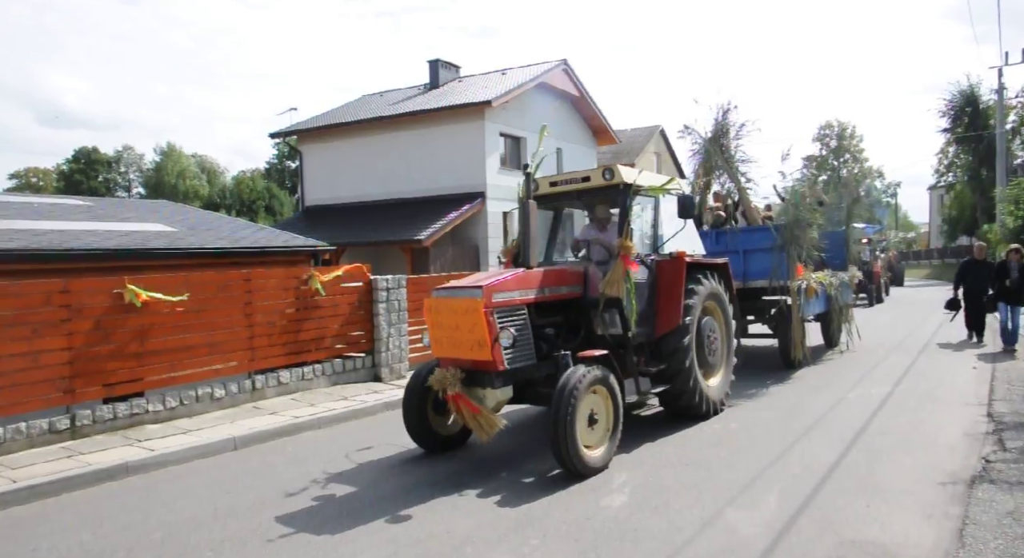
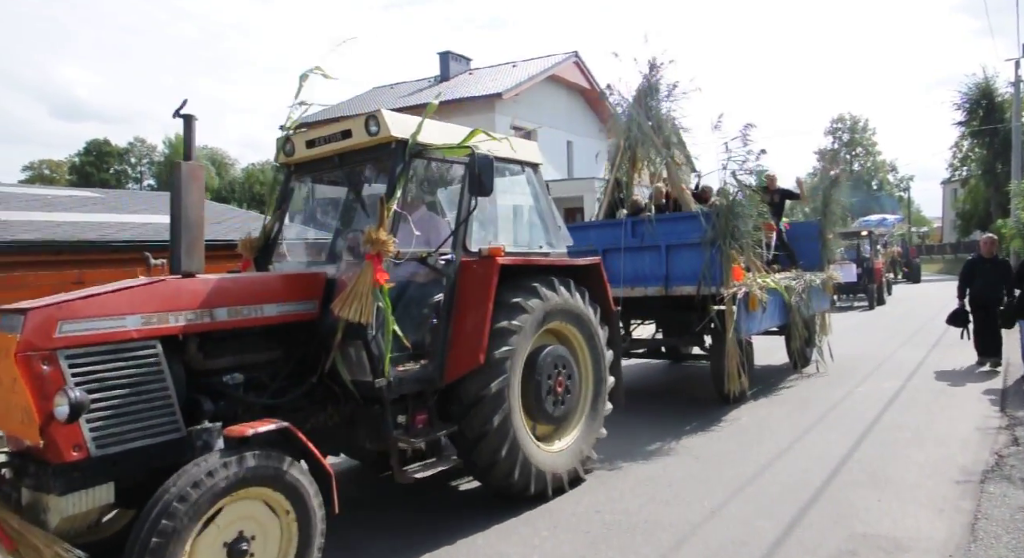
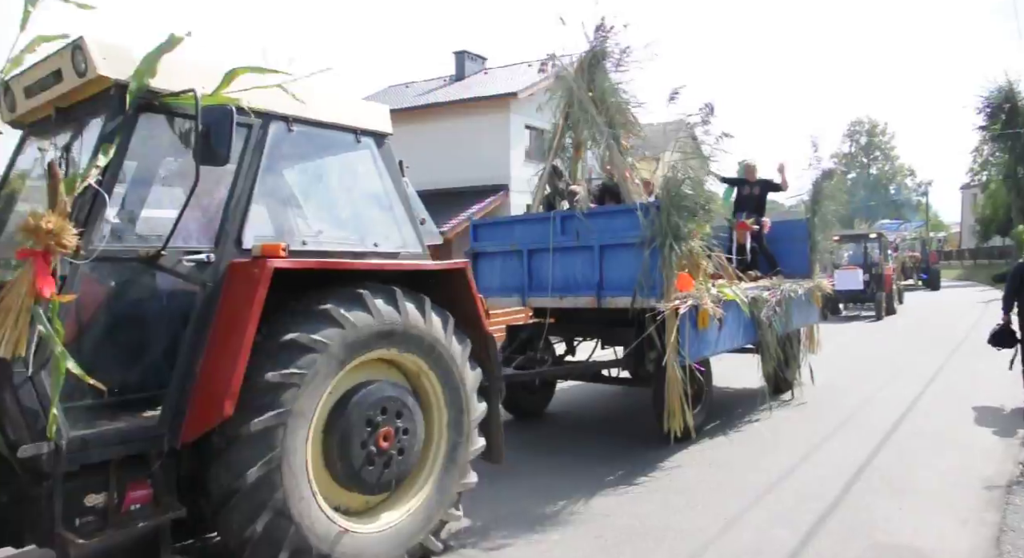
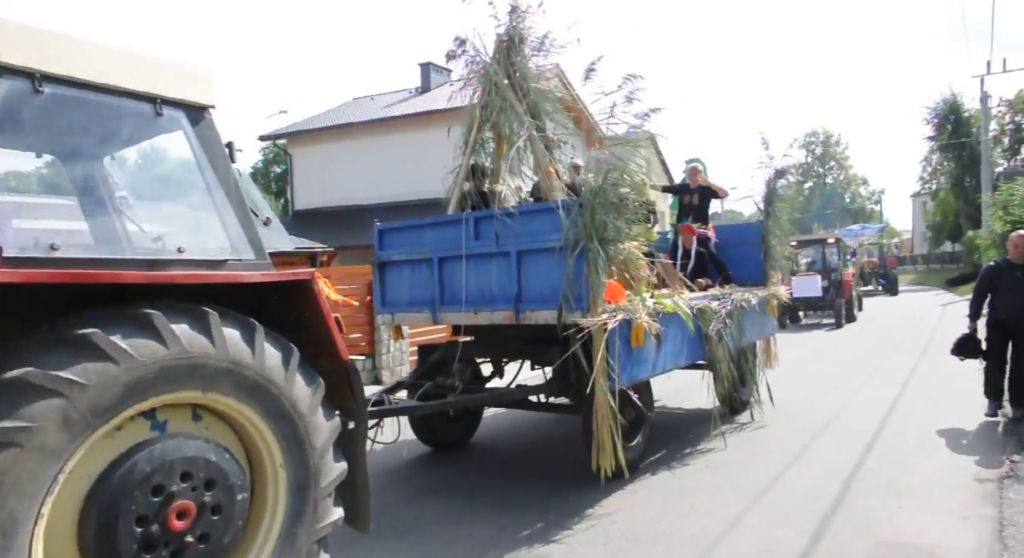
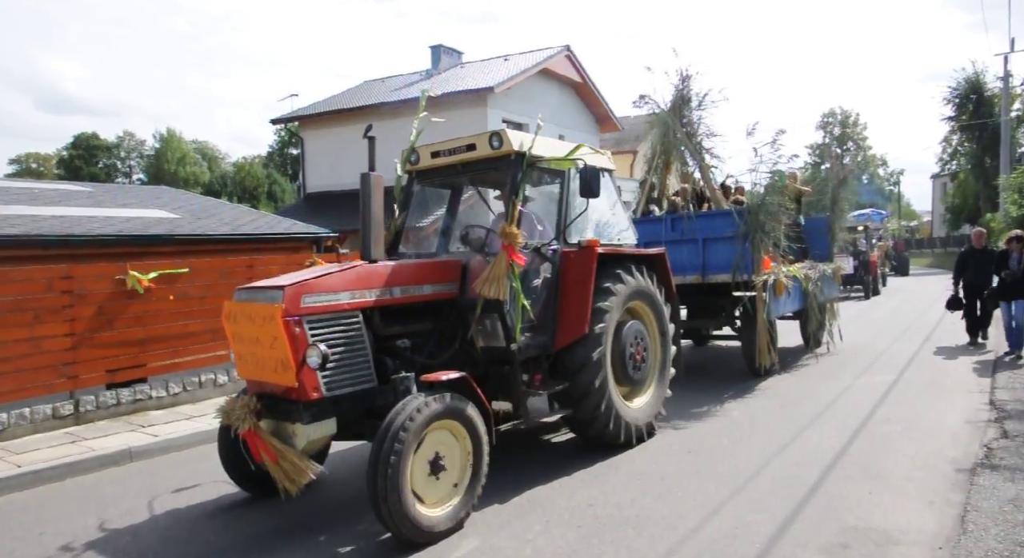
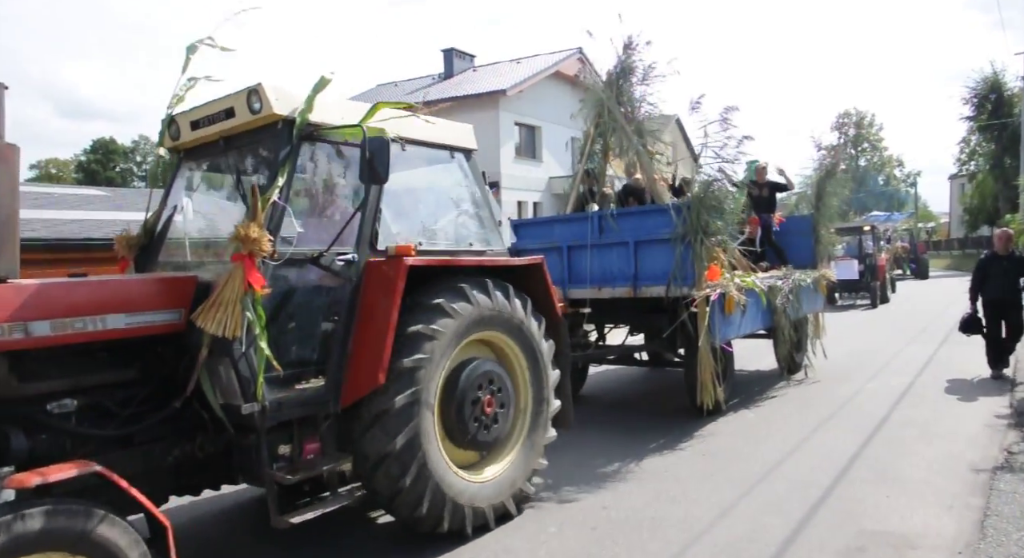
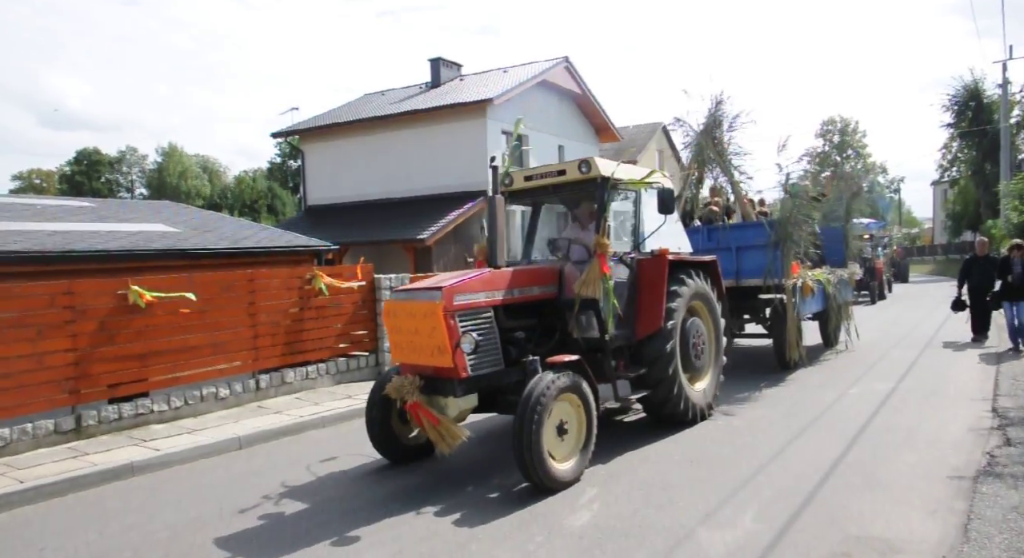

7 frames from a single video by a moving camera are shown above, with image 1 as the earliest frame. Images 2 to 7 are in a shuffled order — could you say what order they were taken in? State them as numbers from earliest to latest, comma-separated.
7, 5, 2, 6, 3, 4
